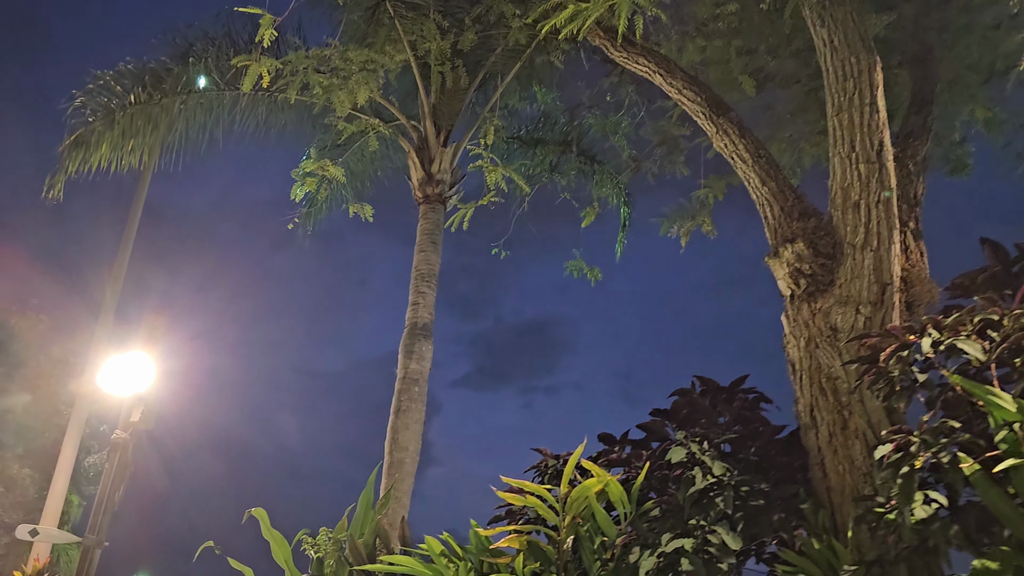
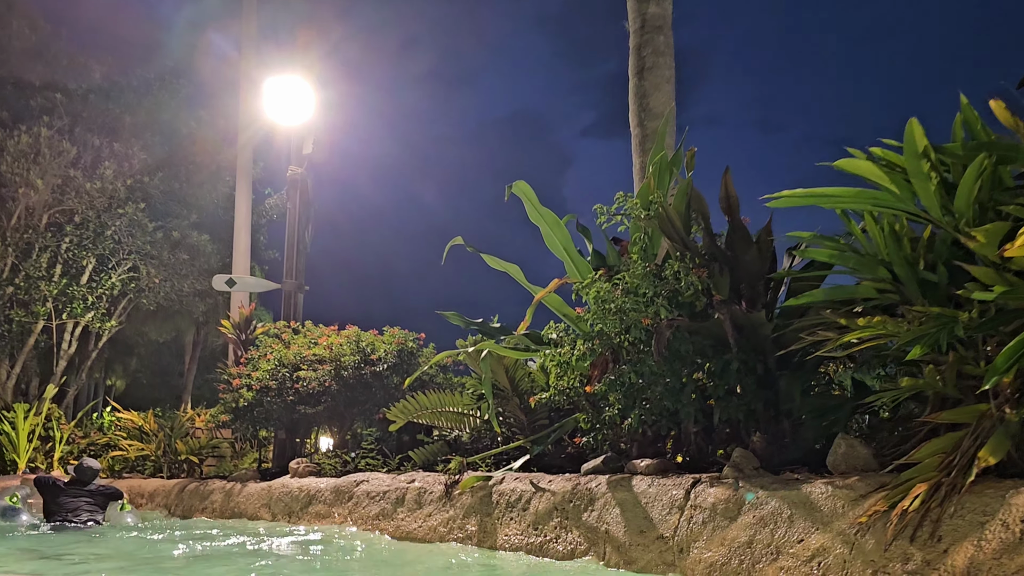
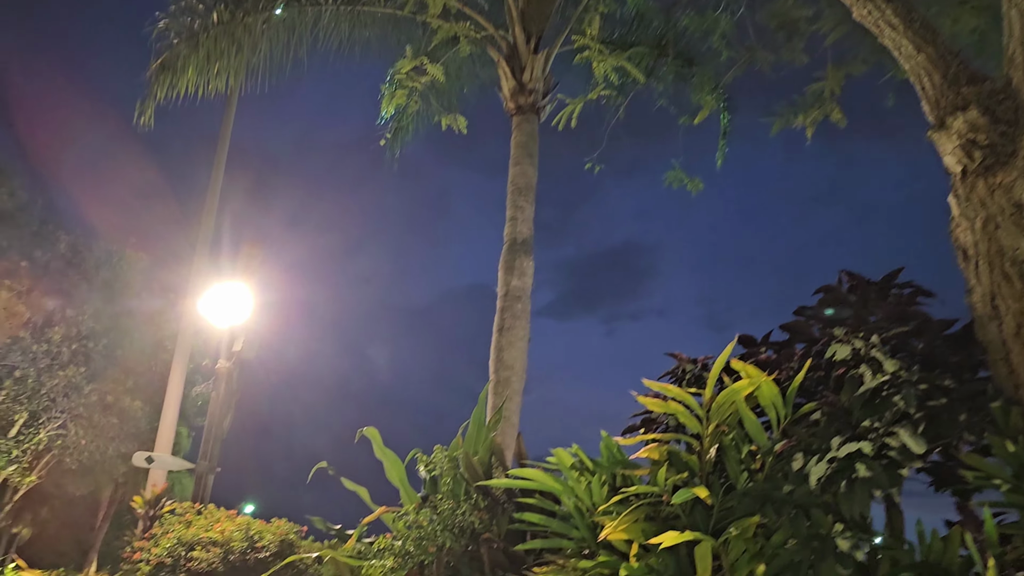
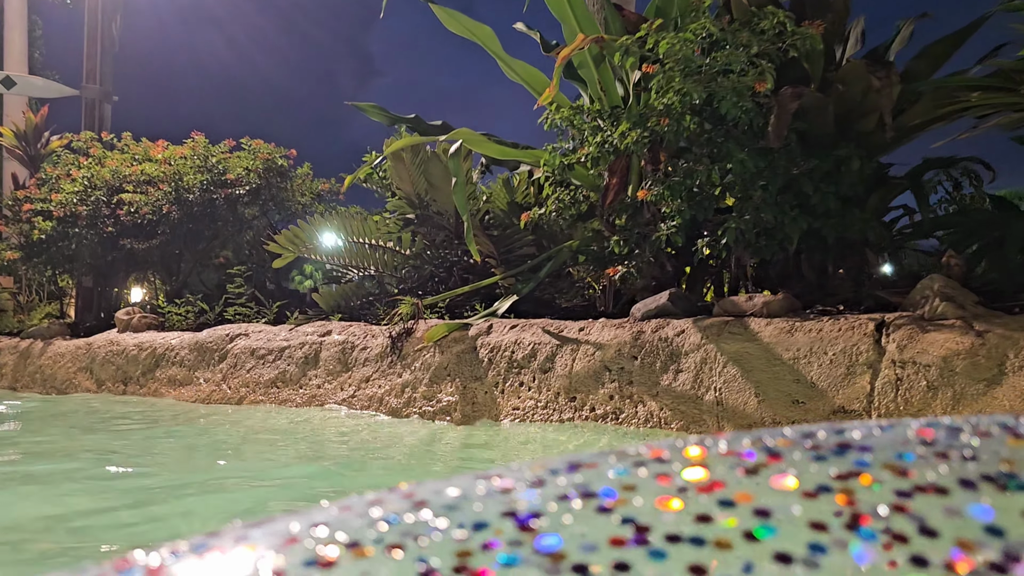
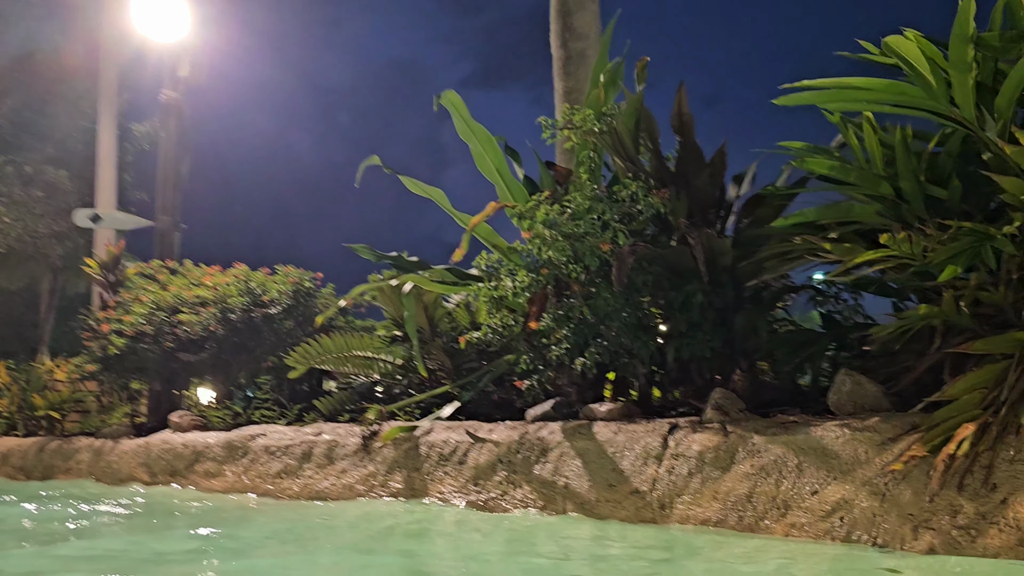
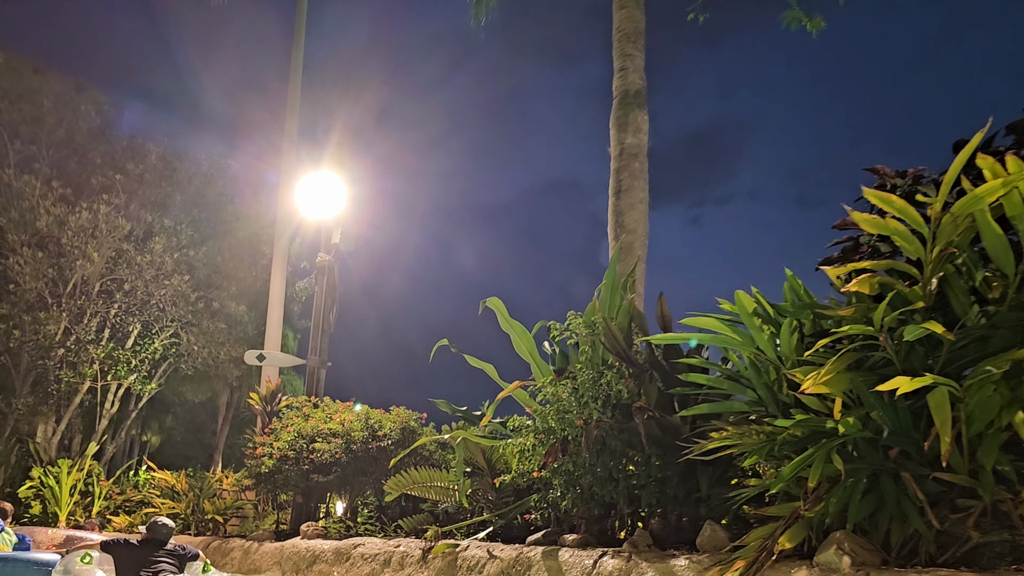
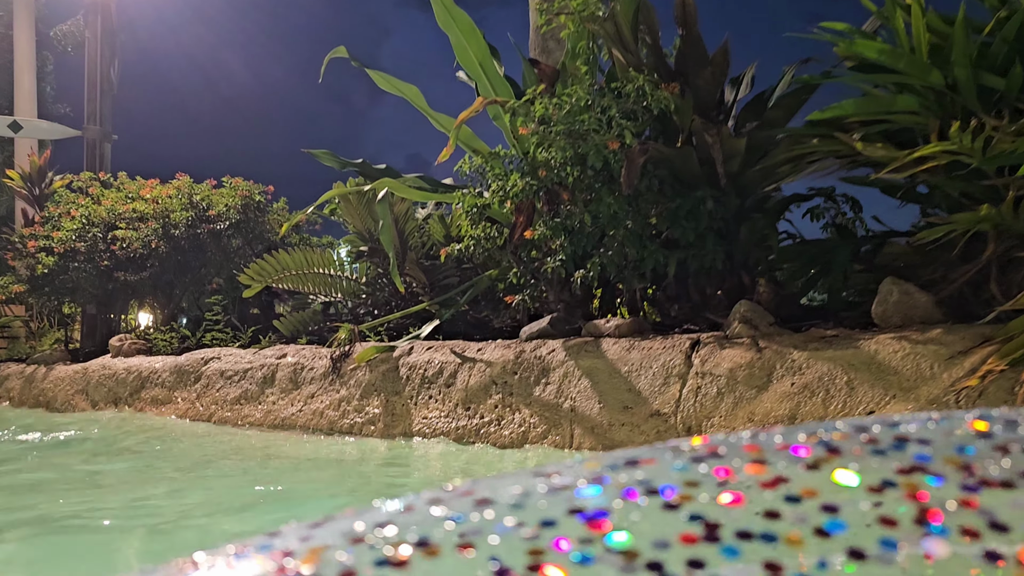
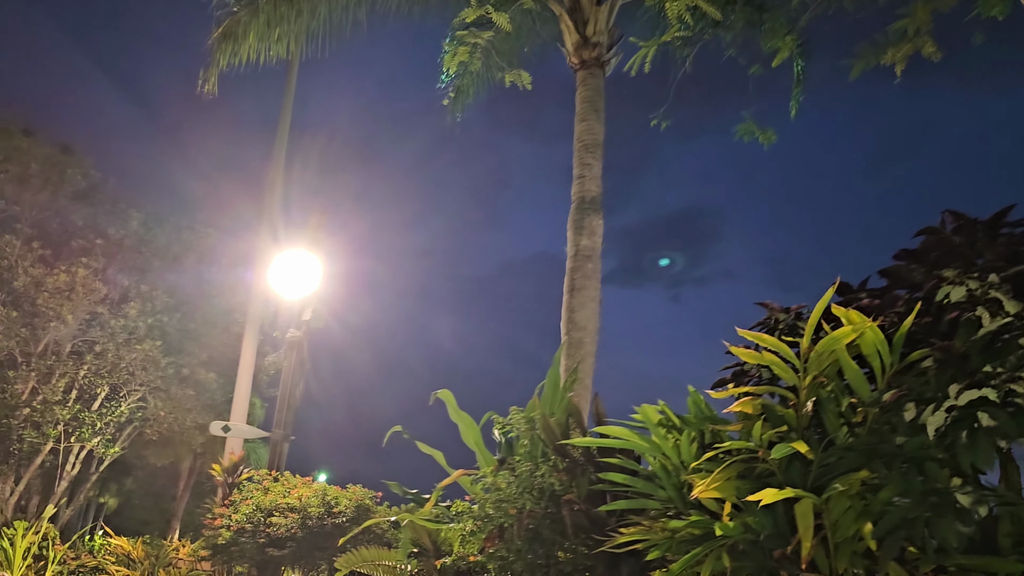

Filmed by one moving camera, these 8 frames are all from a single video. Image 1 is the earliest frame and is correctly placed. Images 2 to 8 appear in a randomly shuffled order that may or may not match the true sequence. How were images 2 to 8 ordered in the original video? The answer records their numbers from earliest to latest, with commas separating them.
3, 8, 6, 2, 5, 7, 4
